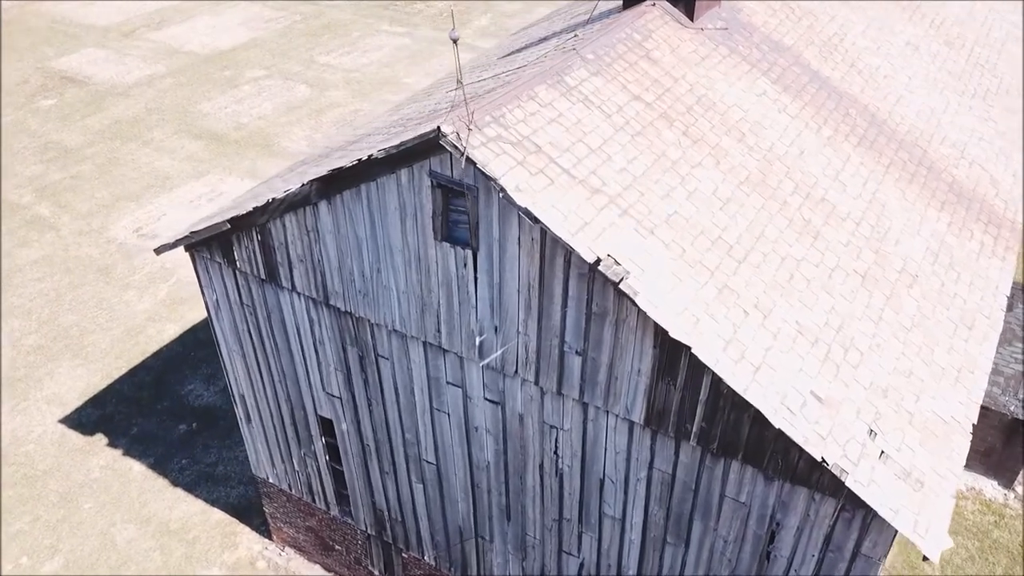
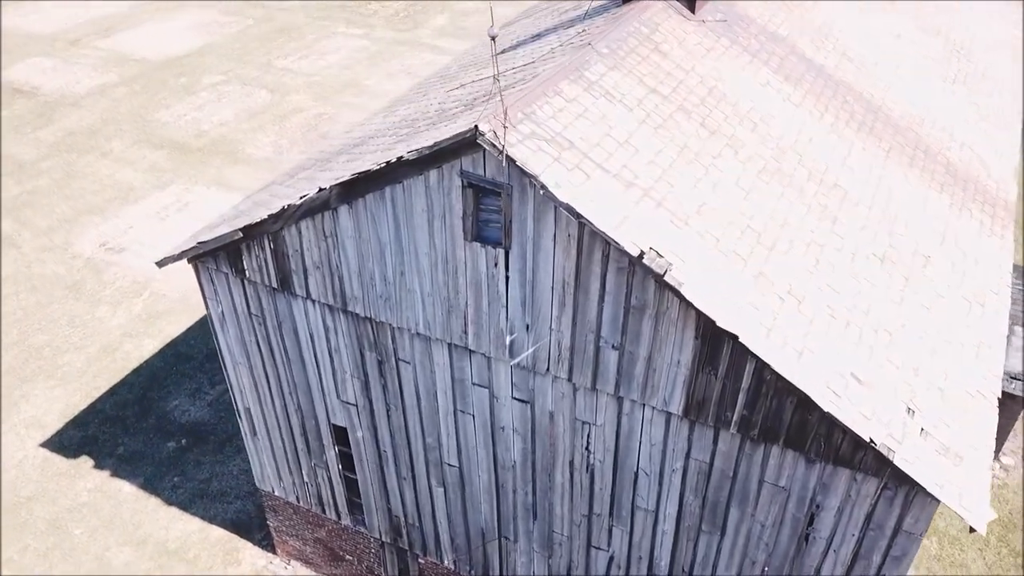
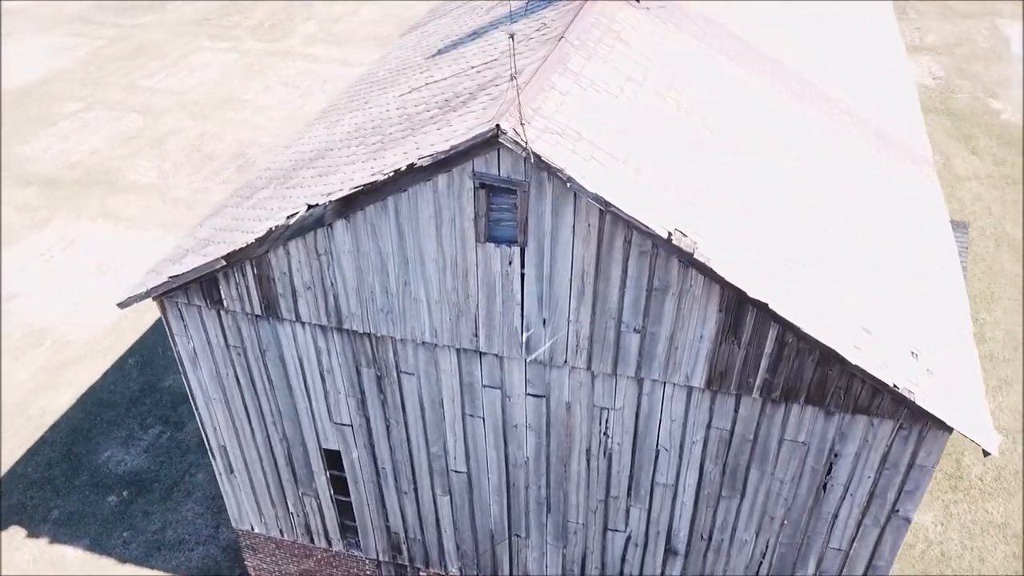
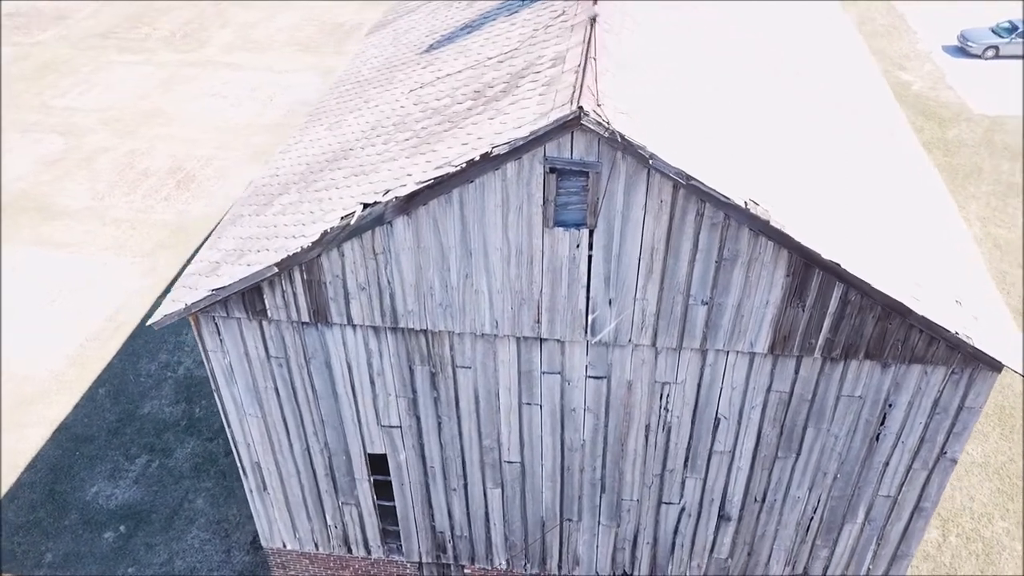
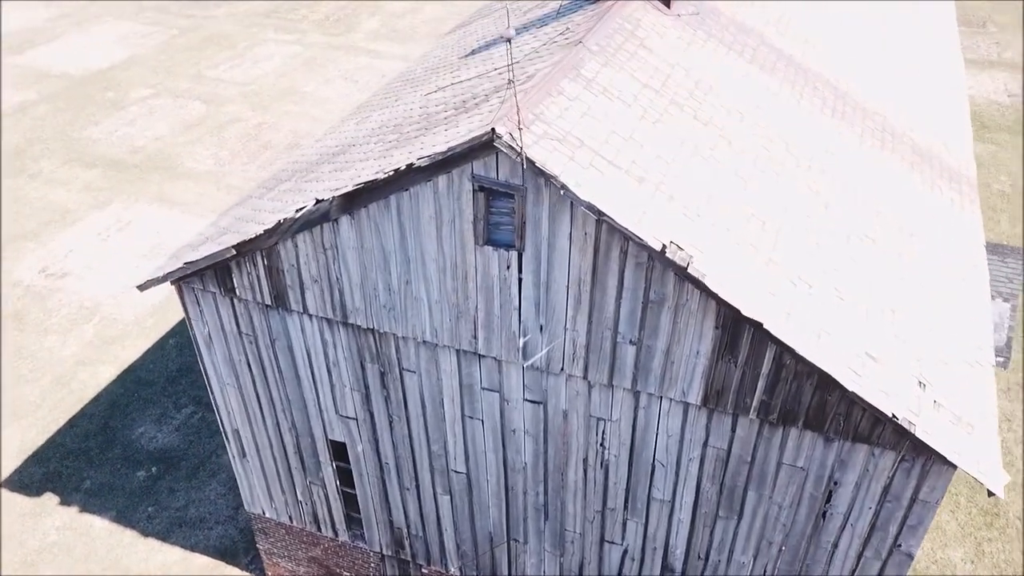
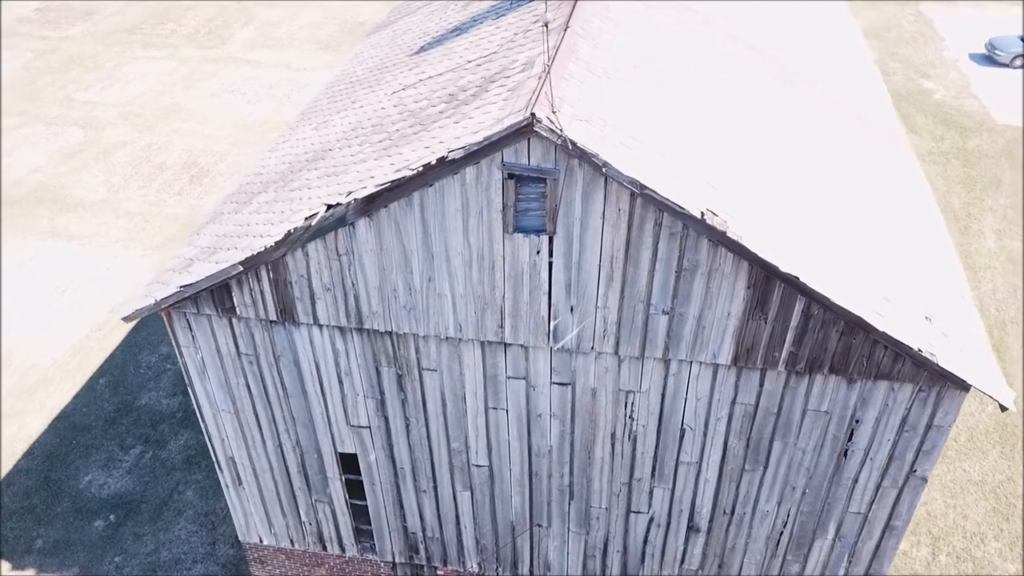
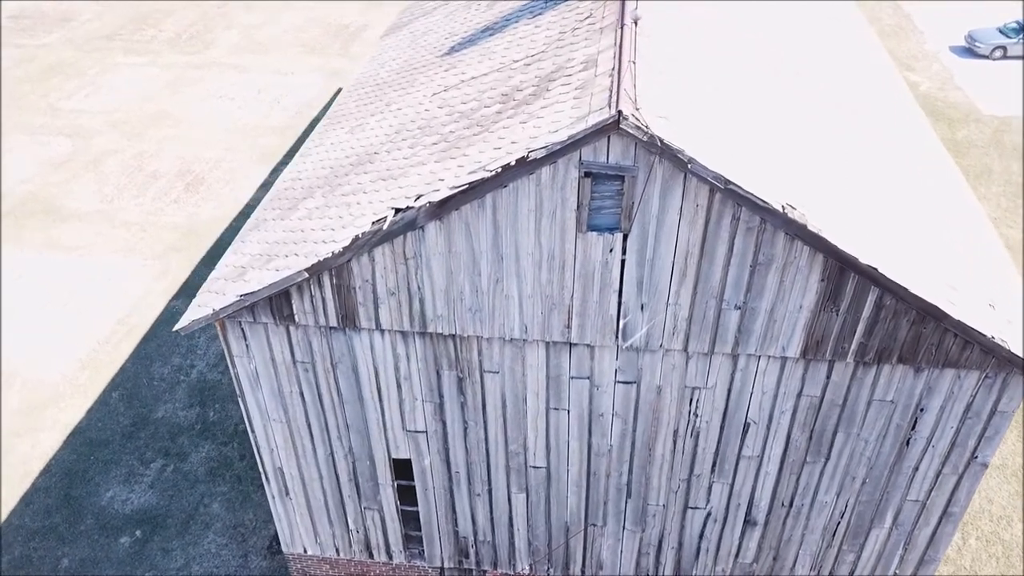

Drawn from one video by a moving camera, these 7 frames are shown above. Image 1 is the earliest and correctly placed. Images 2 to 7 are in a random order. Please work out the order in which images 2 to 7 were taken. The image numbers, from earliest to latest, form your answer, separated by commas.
2, 5, 3, 6, 4, 7
